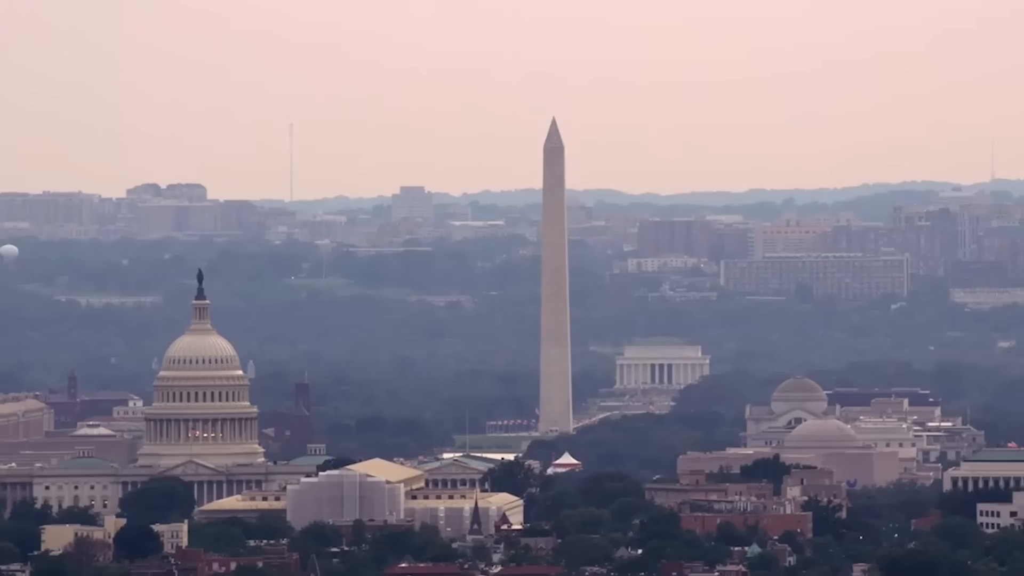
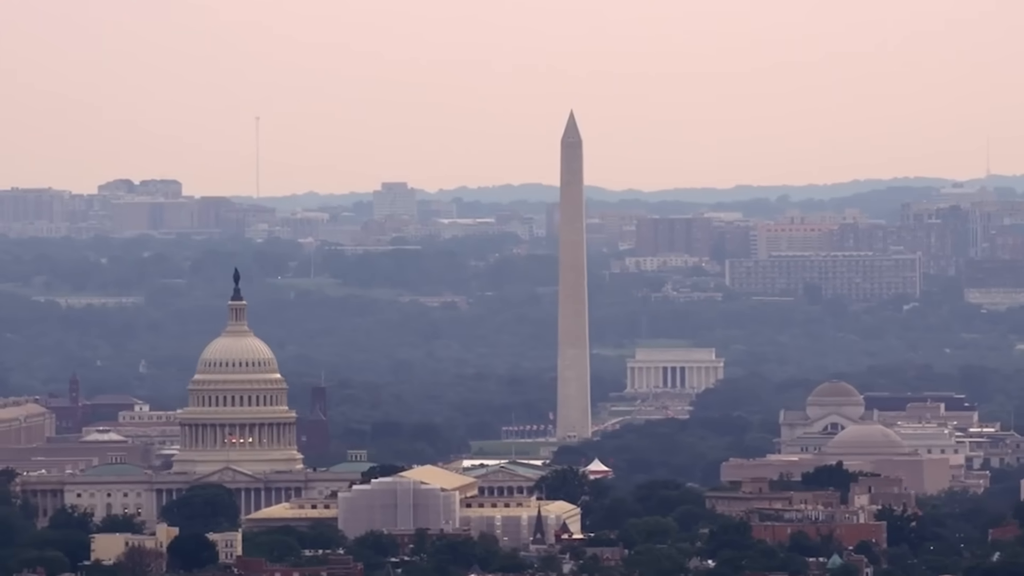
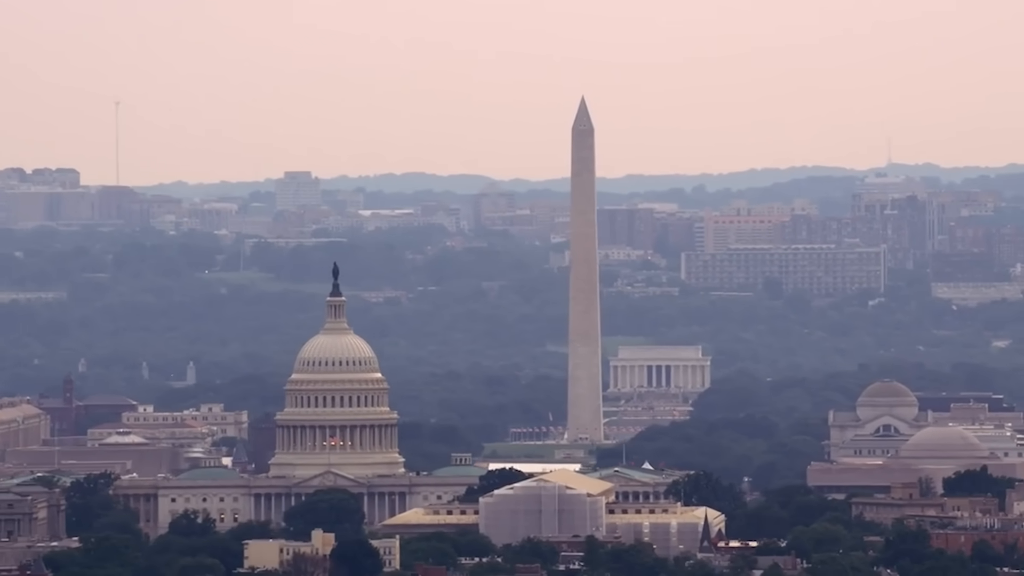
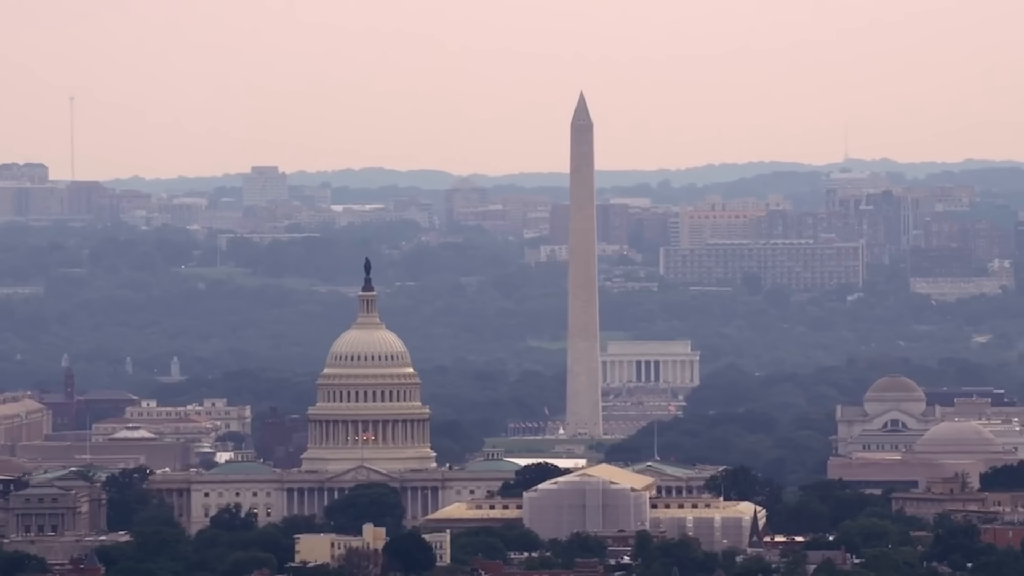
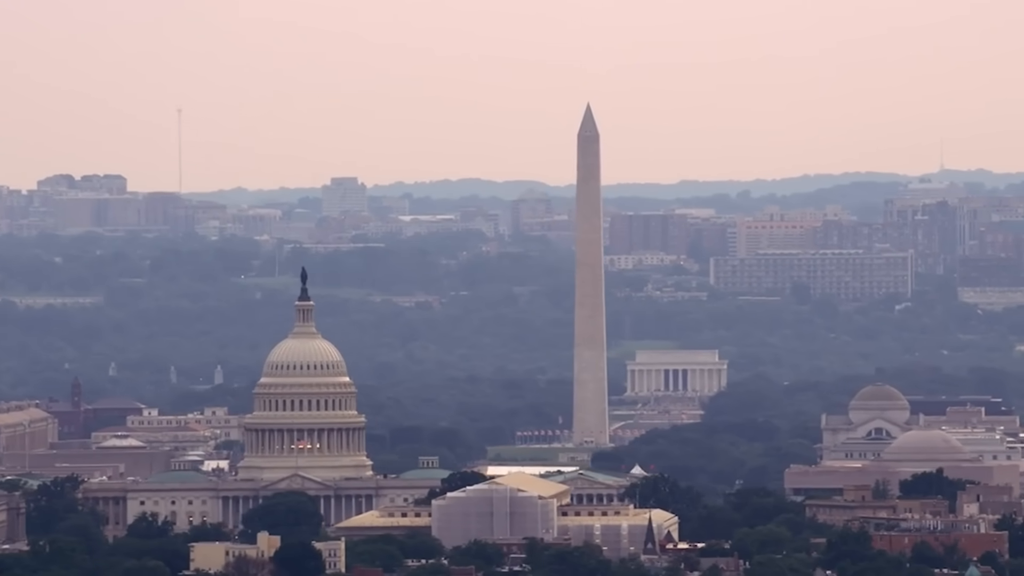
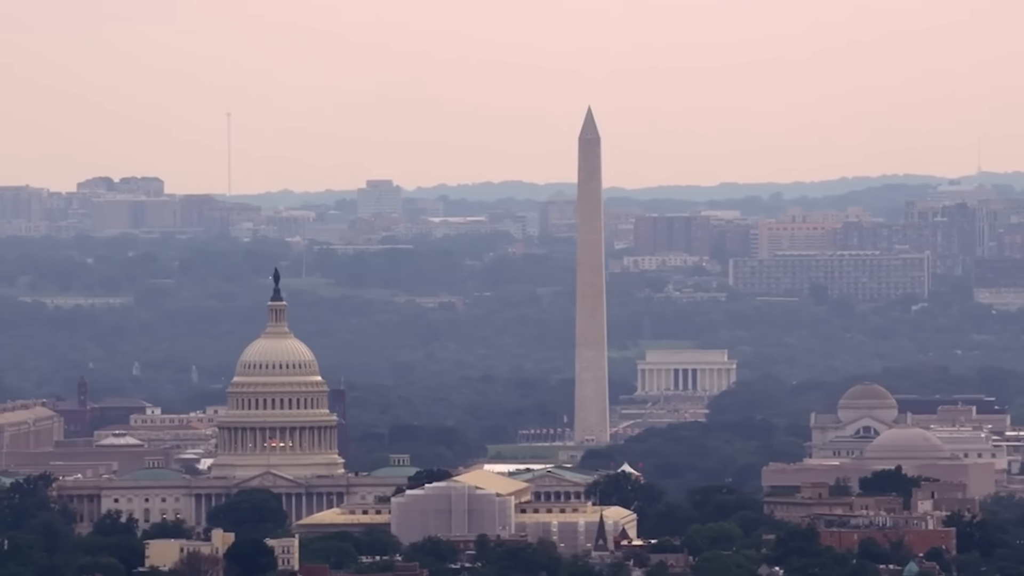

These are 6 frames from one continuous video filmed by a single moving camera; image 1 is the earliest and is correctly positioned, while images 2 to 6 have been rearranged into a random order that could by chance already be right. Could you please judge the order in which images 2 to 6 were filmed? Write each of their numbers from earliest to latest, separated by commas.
2, 6, 5, 3, 4
